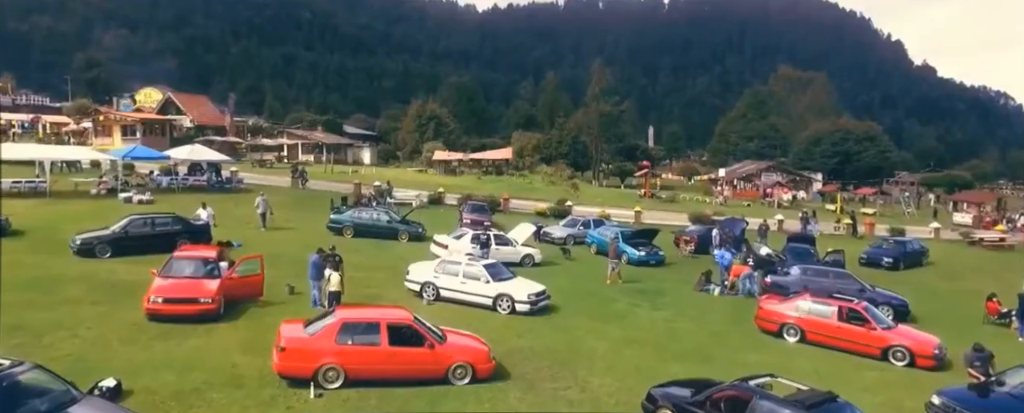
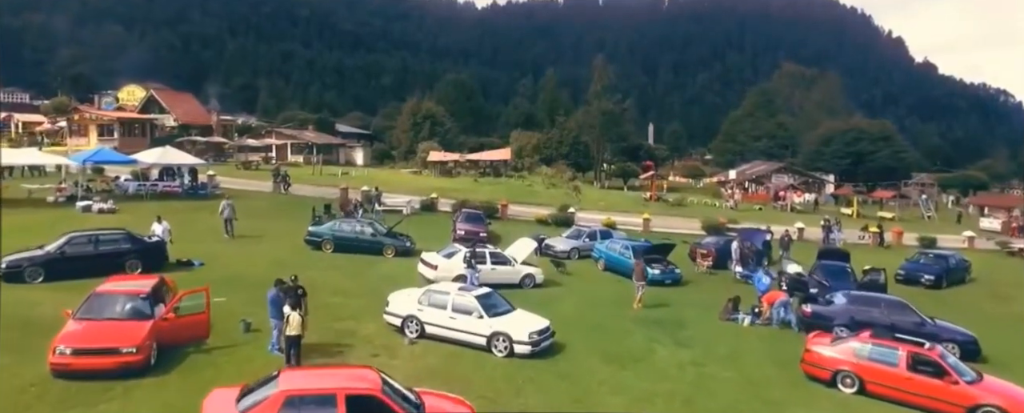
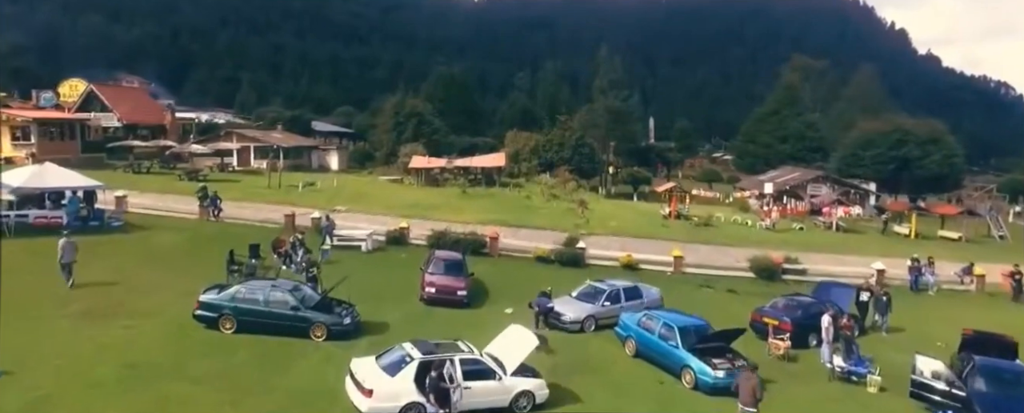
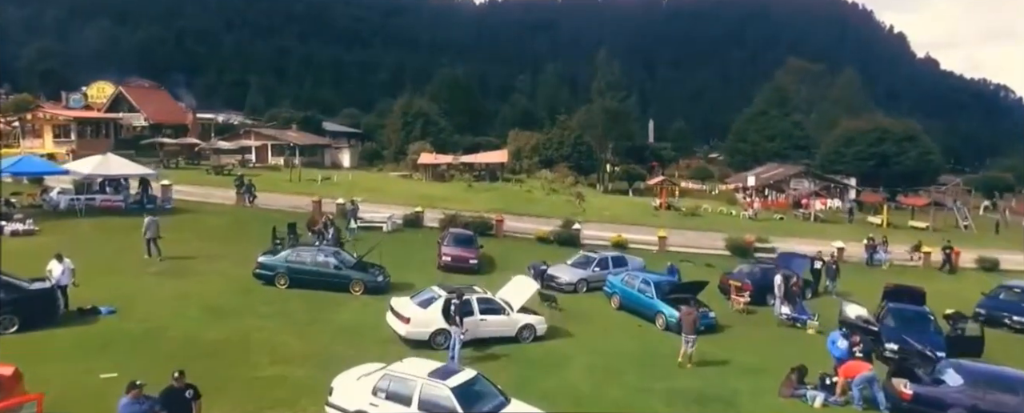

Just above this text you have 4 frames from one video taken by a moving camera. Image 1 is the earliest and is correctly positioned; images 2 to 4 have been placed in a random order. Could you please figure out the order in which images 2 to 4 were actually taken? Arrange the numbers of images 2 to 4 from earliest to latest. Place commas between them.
2, 4, 3
